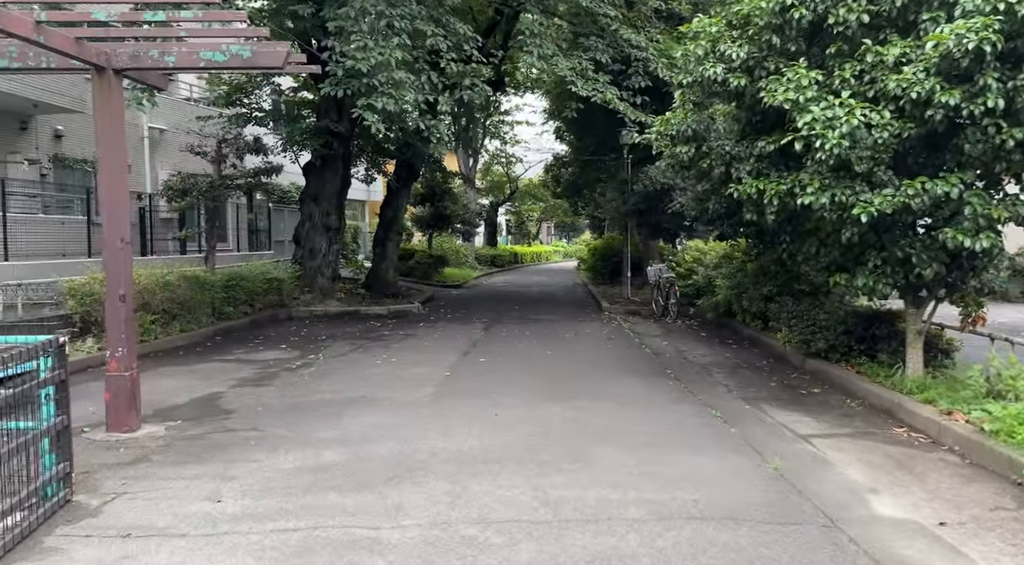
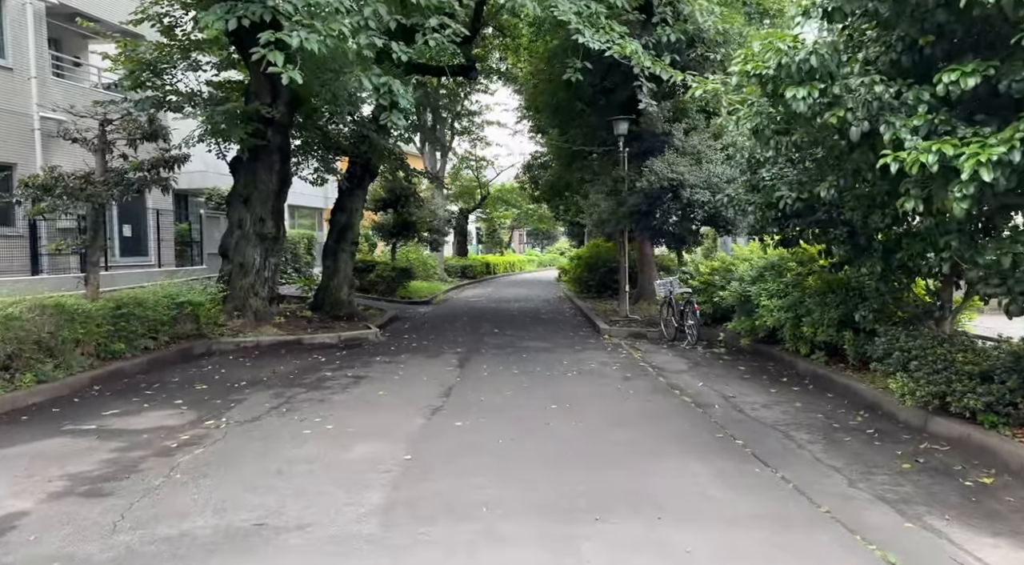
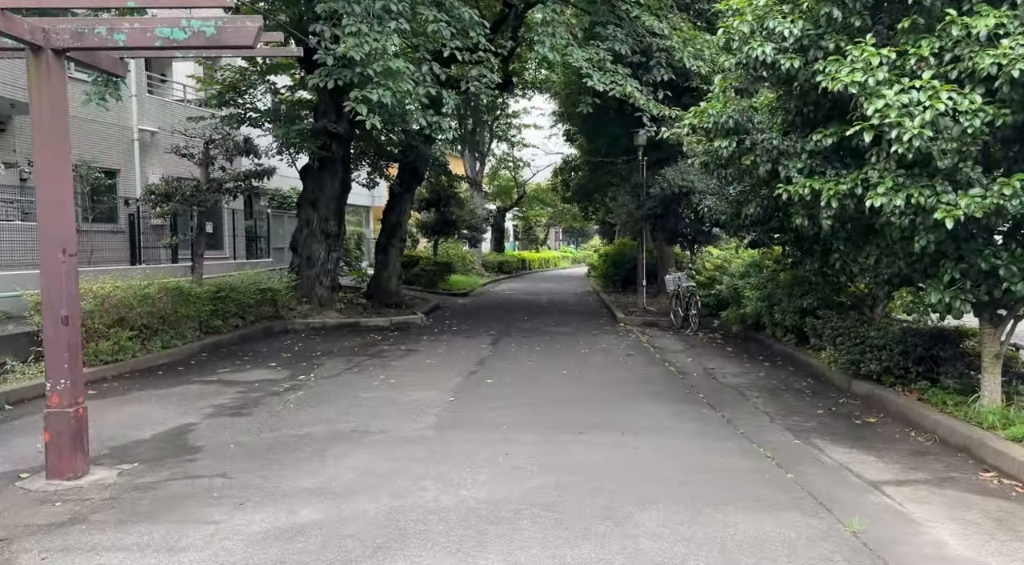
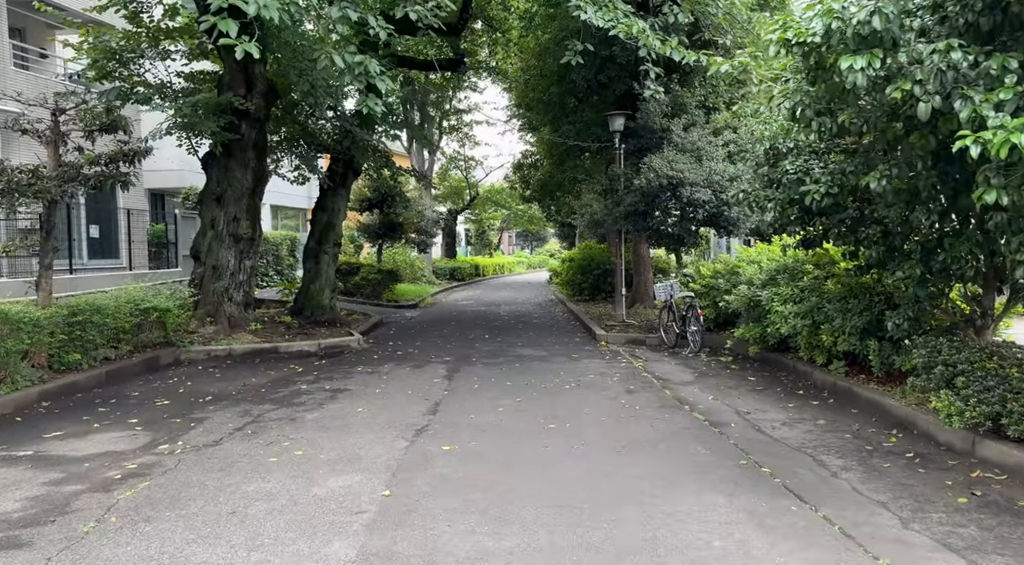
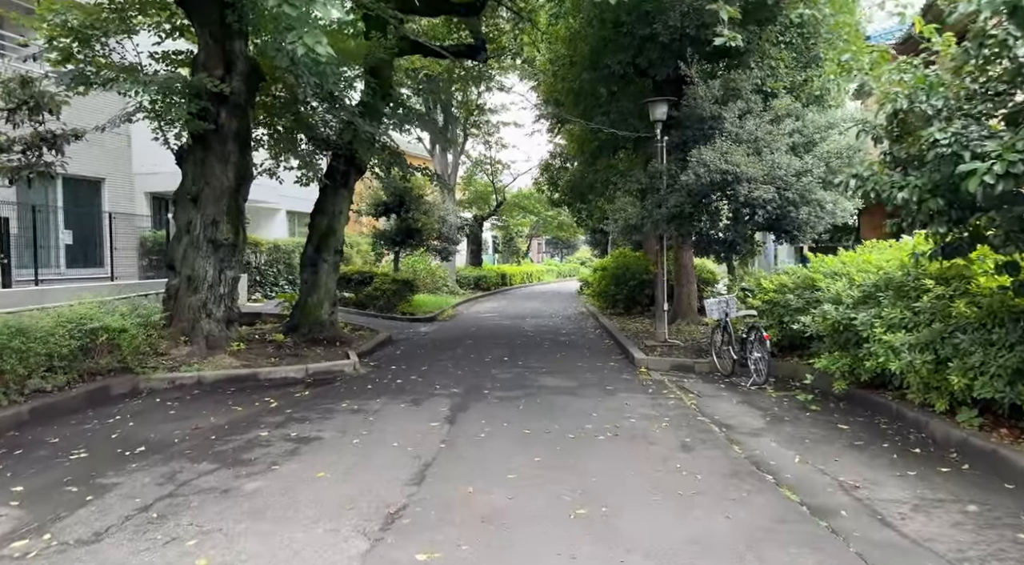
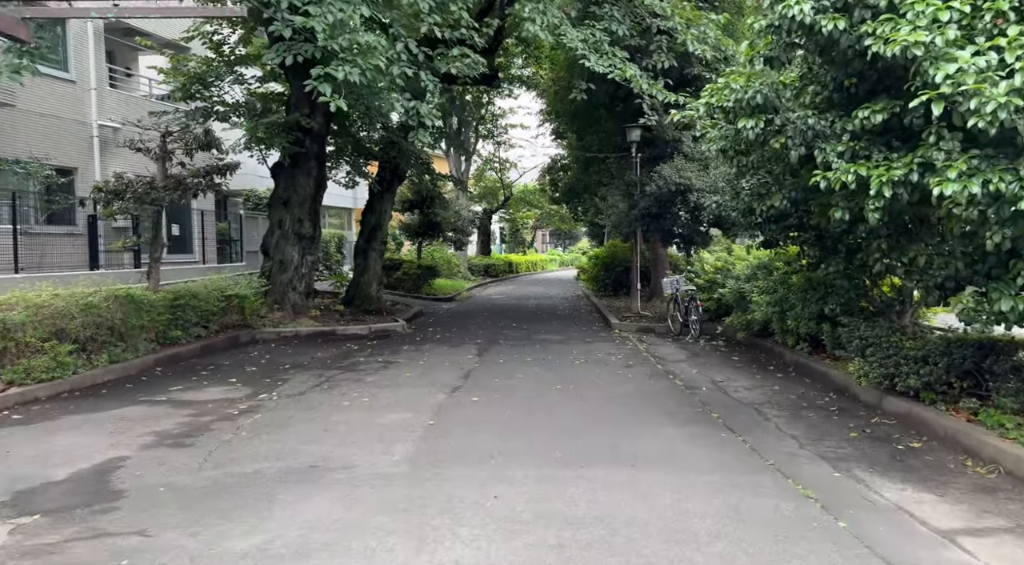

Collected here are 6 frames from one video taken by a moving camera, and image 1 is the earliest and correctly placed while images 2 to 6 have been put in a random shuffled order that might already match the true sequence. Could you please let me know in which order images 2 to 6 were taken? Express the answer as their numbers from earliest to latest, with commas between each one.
3, 6, 2, 4, 5
